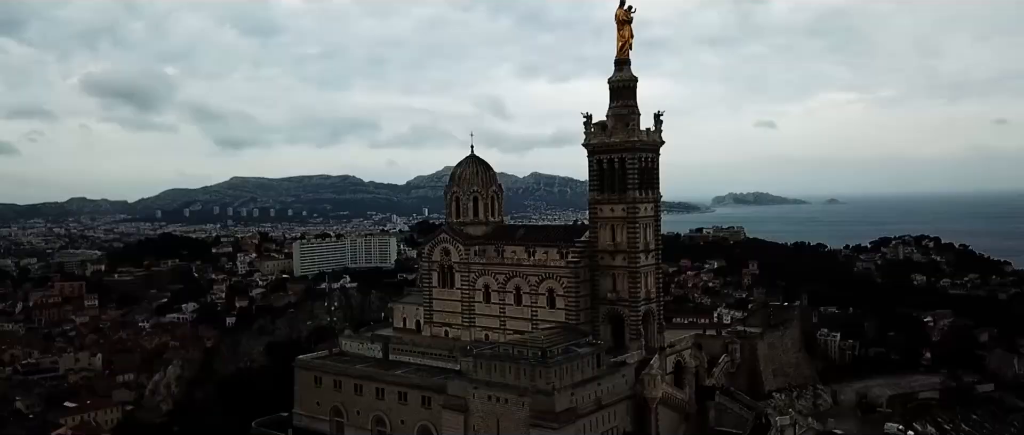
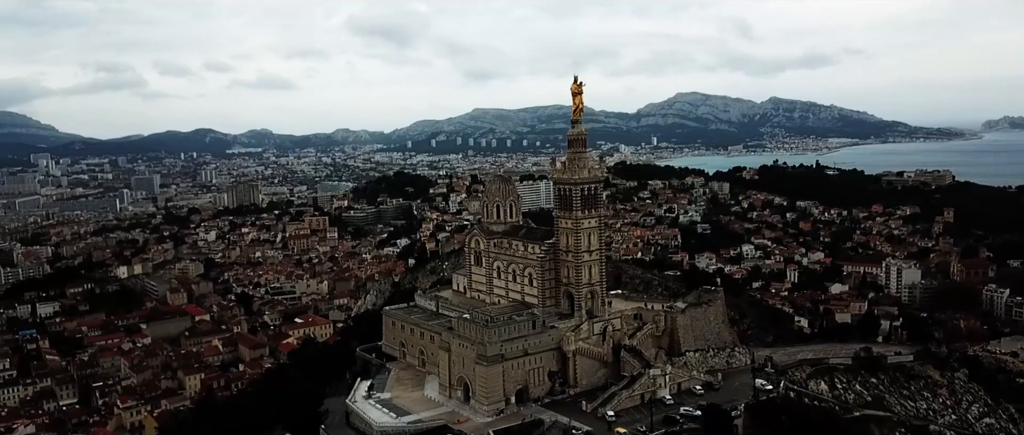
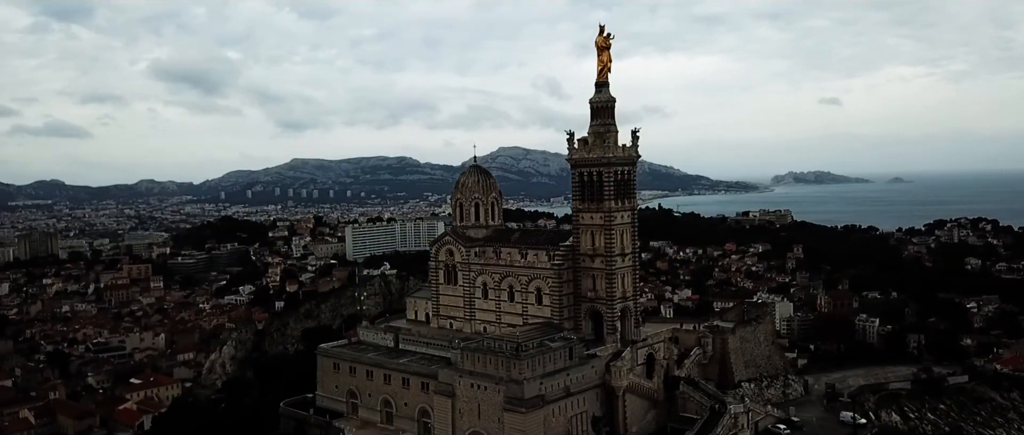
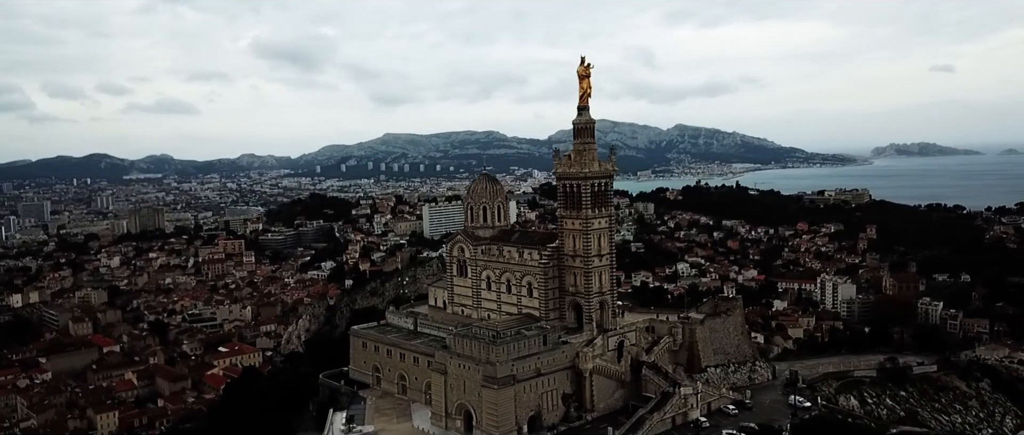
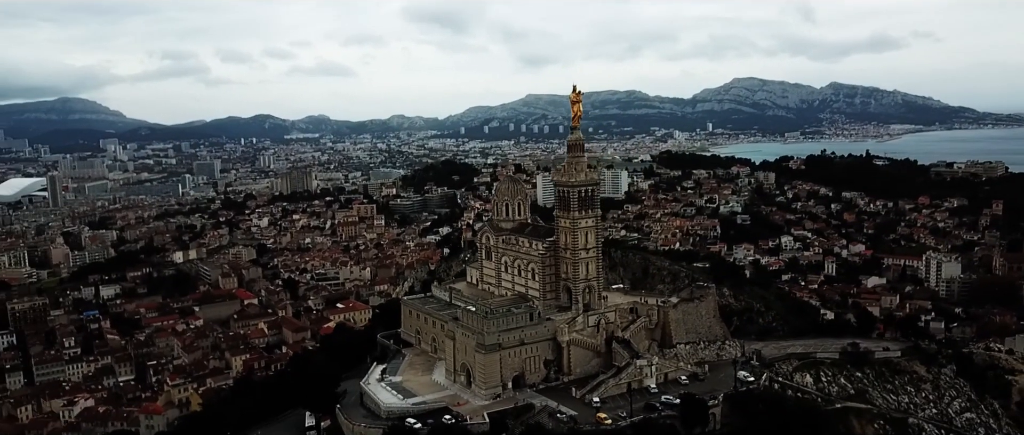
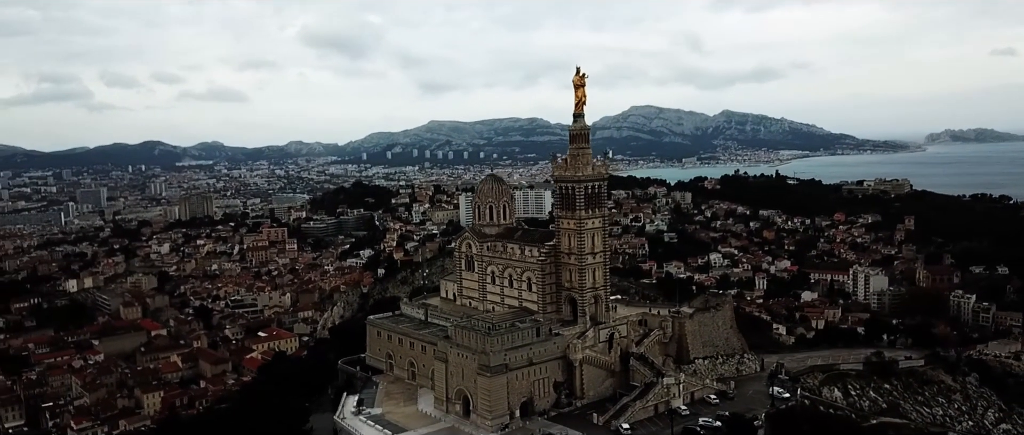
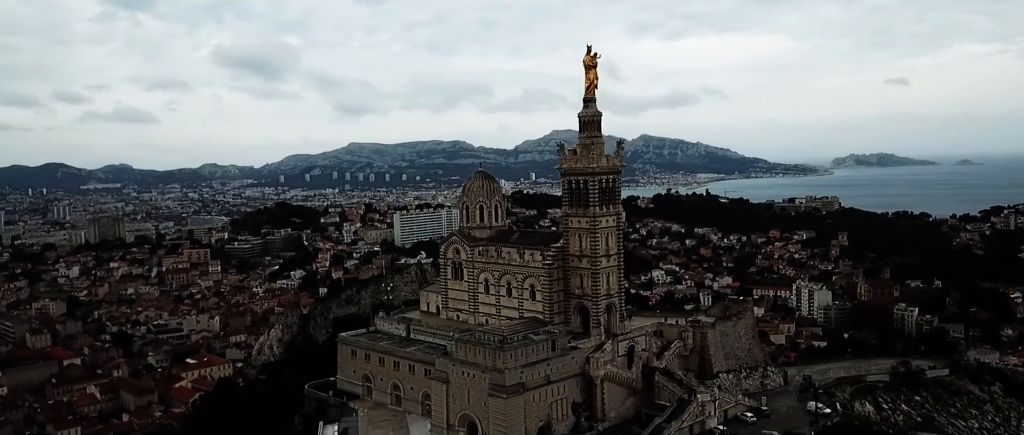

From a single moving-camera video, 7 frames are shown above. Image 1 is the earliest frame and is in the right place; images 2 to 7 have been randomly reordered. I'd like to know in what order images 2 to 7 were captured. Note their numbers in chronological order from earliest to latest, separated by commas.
3, 7, 4, 6, 2, 5
